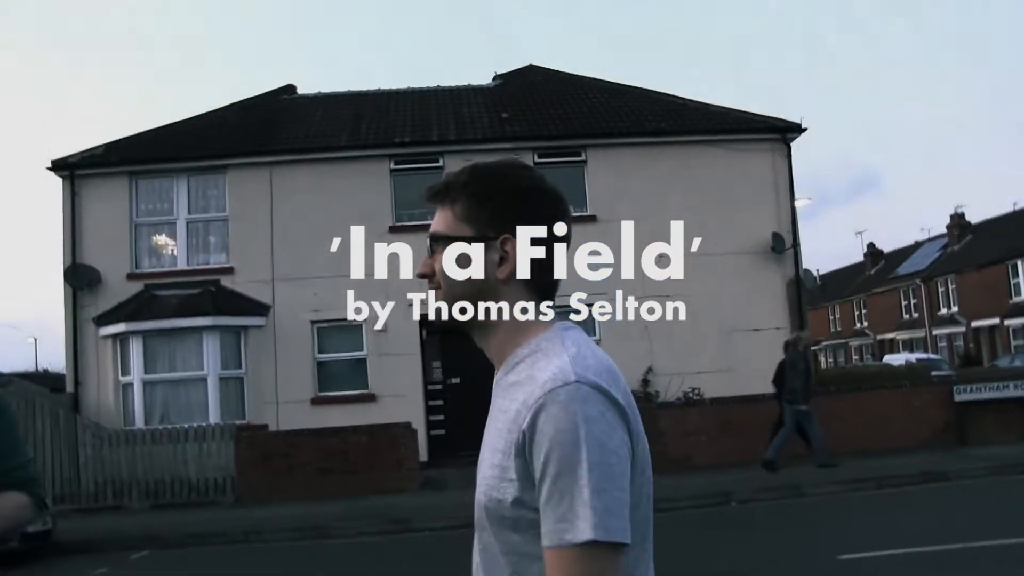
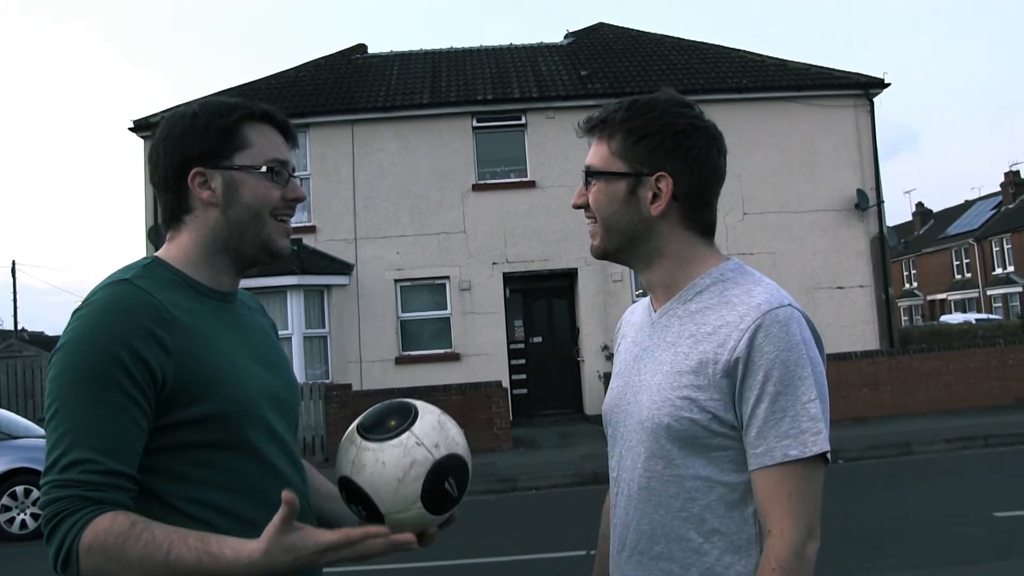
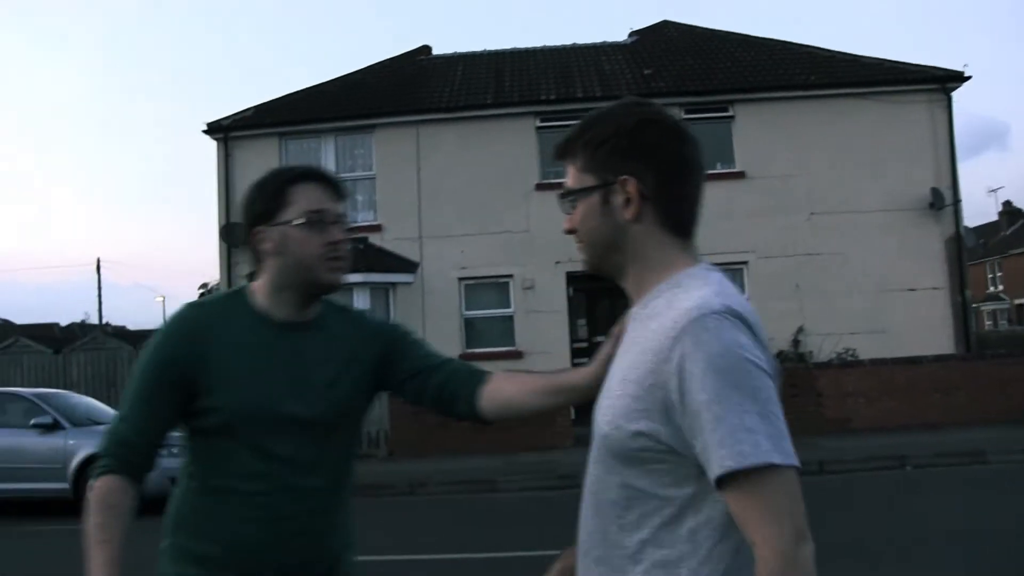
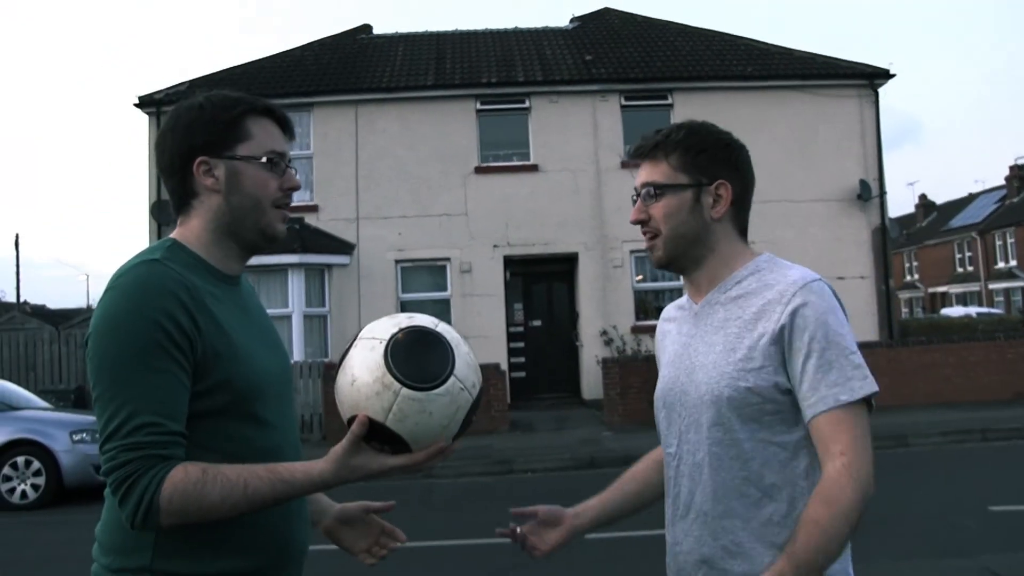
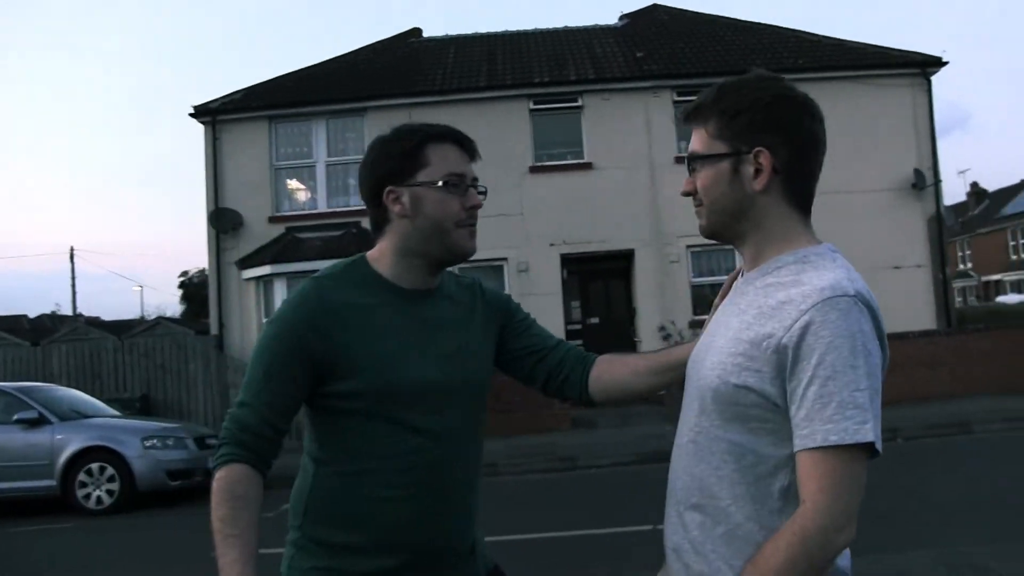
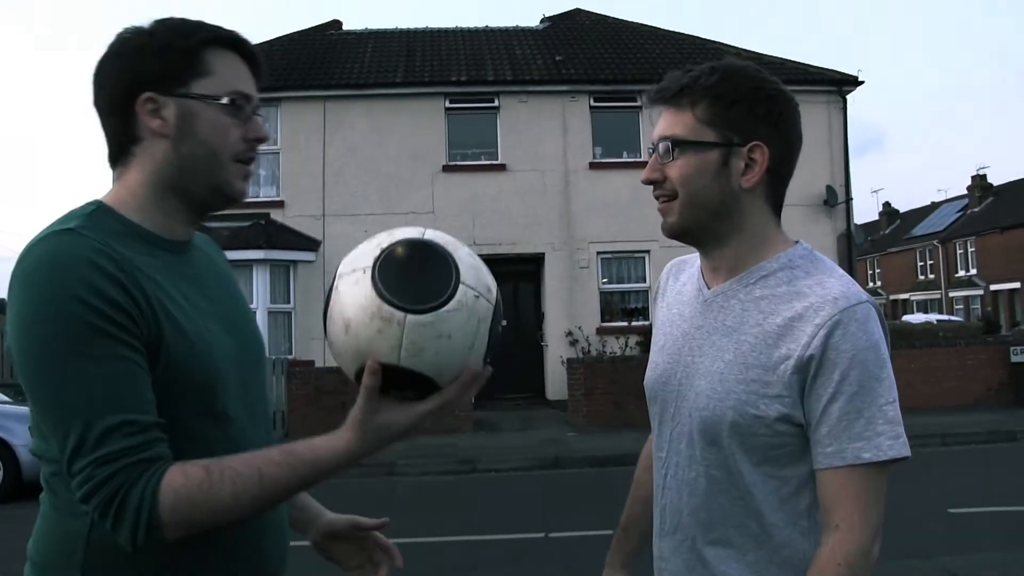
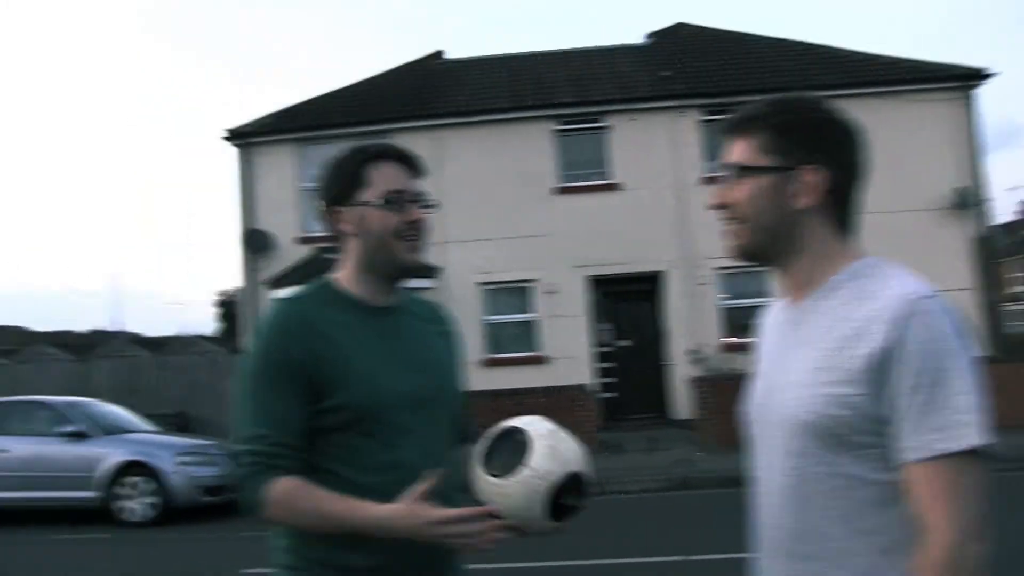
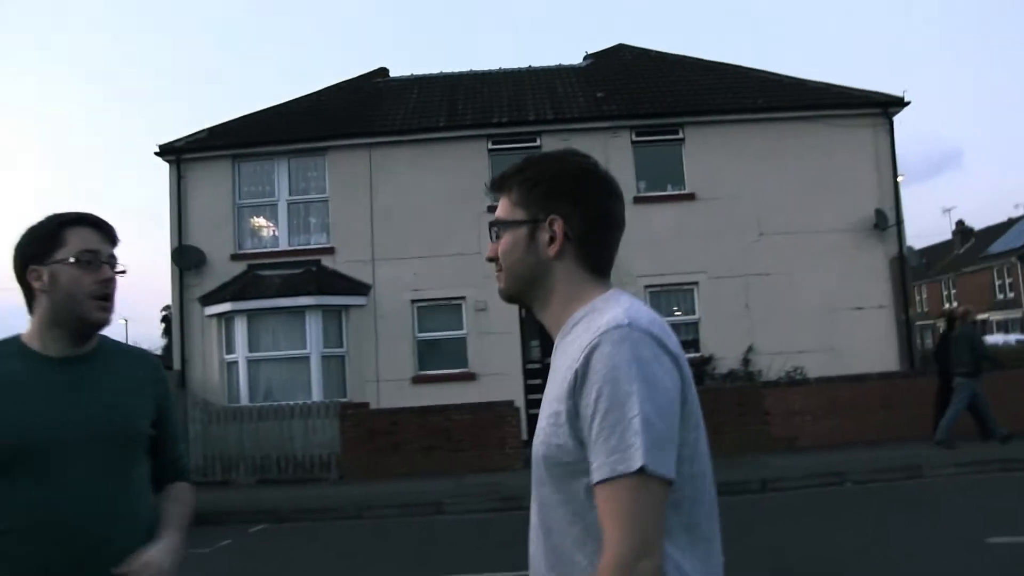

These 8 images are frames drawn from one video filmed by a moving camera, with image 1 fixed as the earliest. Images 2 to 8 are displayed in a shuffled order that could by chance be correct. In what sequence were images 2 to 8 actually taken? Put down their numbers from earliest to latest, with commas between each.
8, 3, 5, 6, 4, 2, 7
